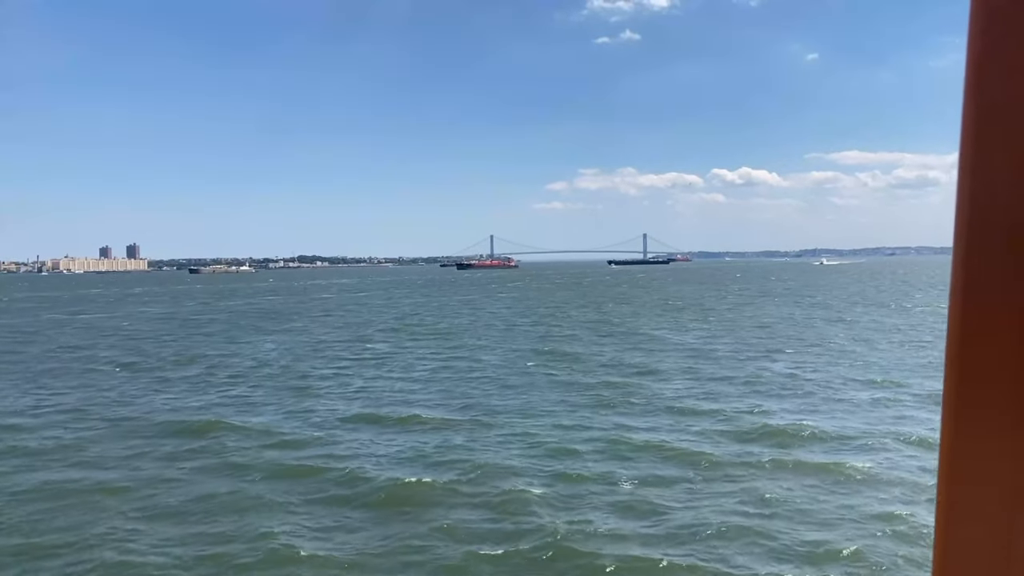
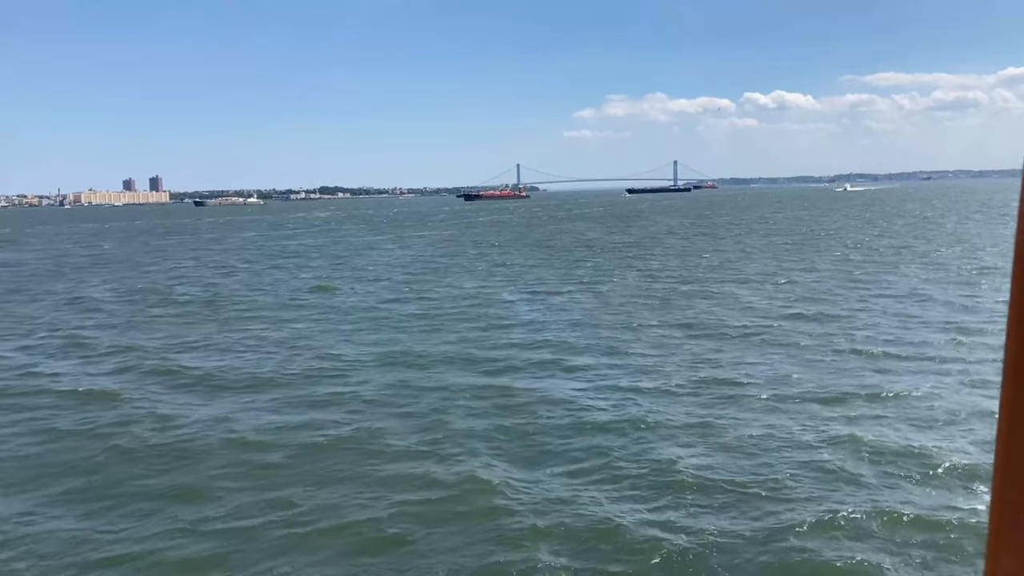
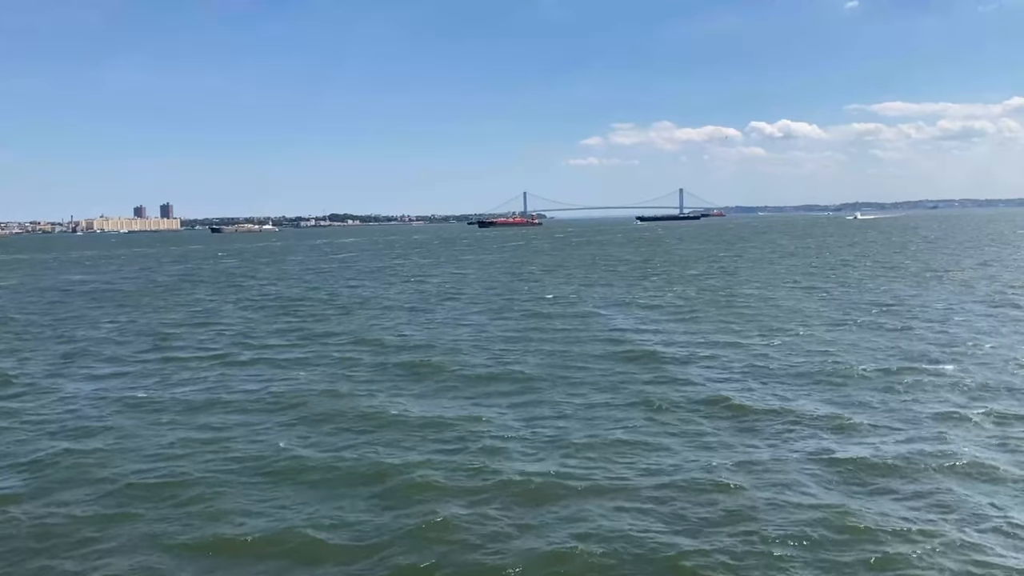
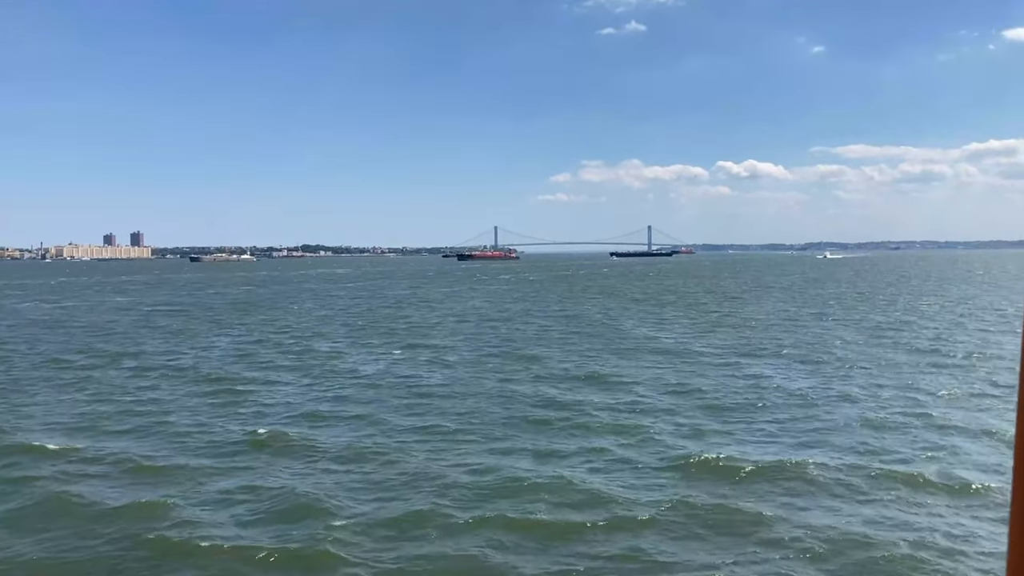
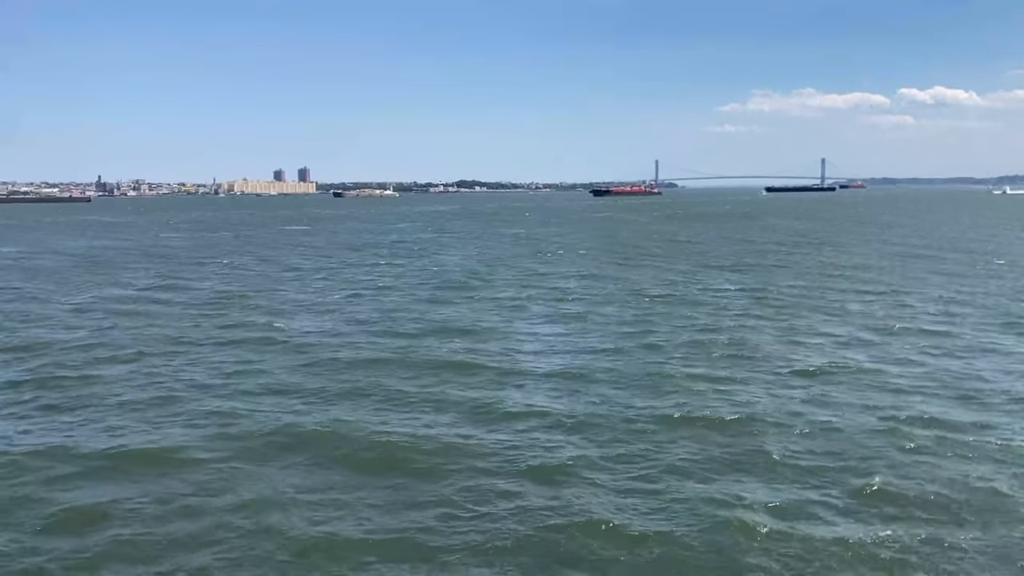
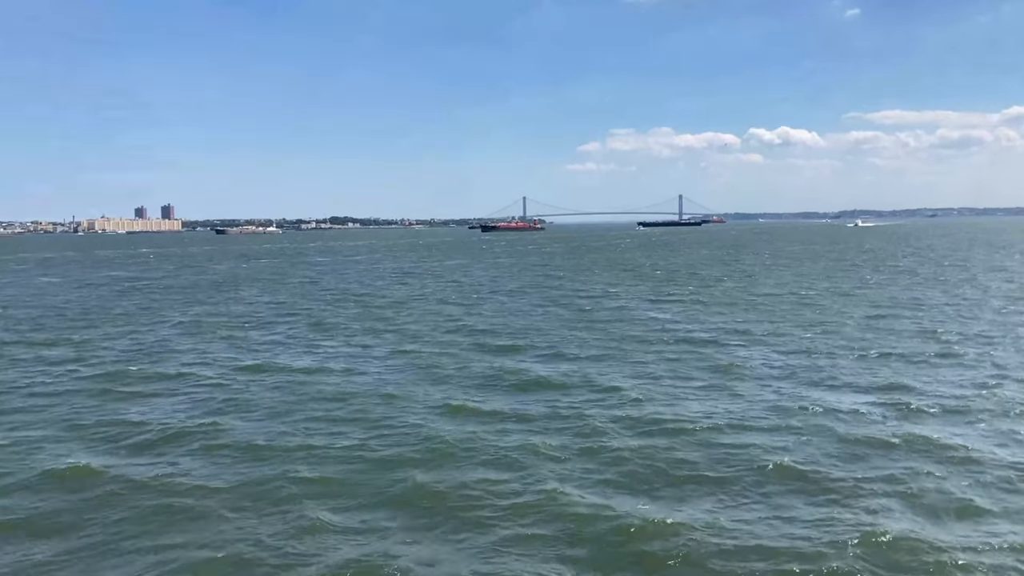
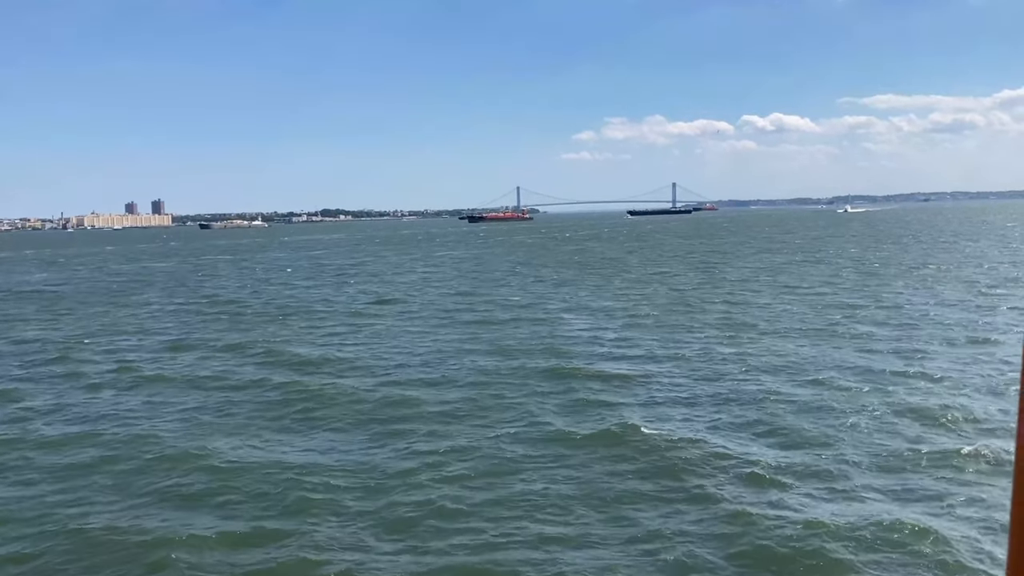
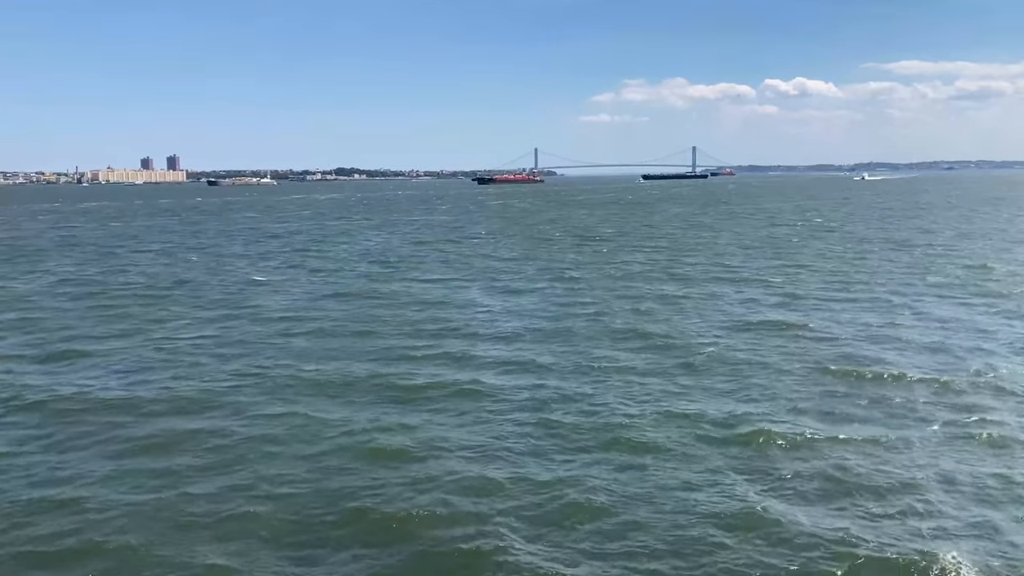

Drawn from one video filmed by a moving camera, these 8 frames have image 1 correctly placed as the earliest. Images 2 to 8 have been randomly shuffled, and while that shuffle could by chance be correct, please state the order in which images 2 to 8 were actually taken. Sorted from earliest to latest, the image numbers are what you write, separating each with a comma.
4, 6, 3, 7, 2, 8, 5
